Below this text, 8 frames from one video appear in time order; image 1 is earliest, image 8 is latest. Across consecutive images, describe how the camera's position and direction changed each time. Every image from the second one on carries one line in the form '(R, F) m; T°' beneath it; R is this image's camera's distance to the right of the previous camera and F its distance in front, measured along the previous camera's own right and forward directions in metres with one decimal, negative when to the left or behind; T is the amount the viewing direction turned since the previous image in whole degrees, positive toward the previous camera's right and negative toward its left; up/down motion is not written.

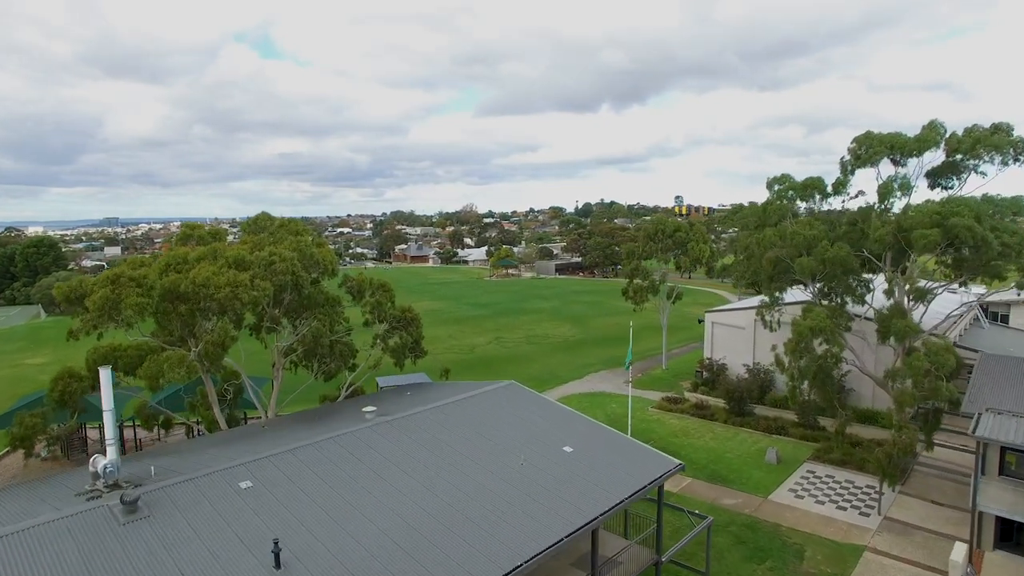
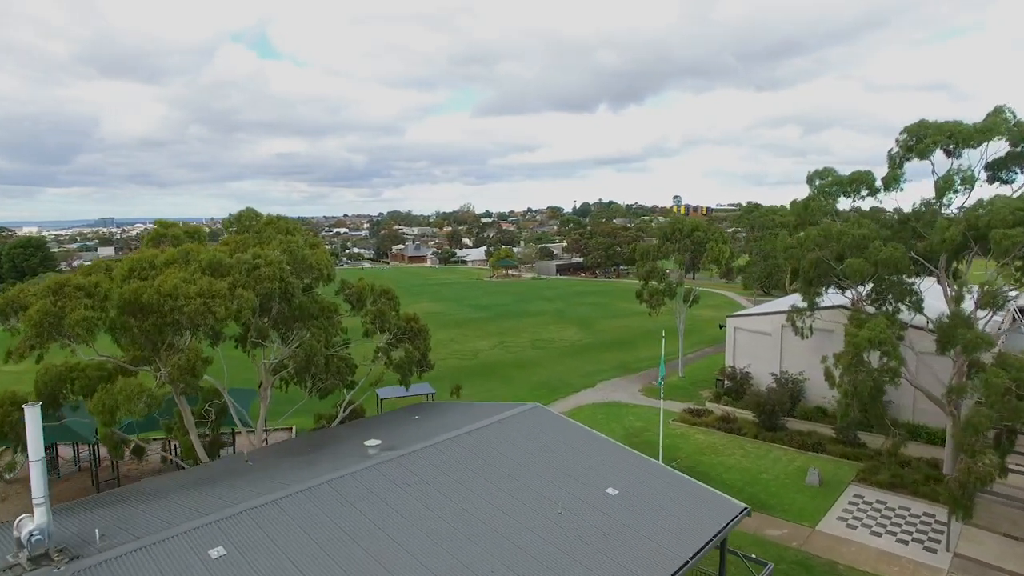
(-0.6, +2.3) m; 0°
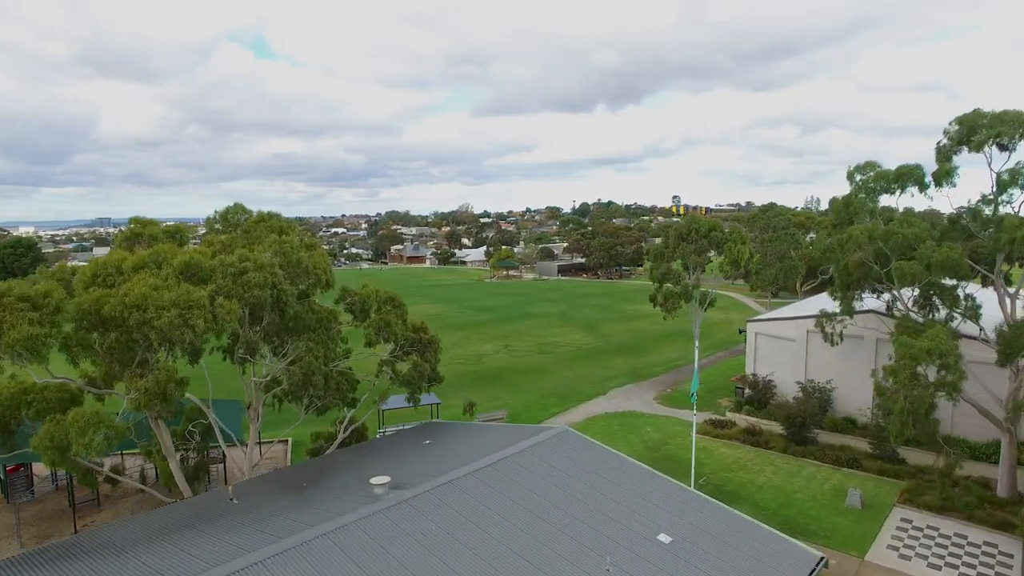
(-0.6, +1.8) m; 0°
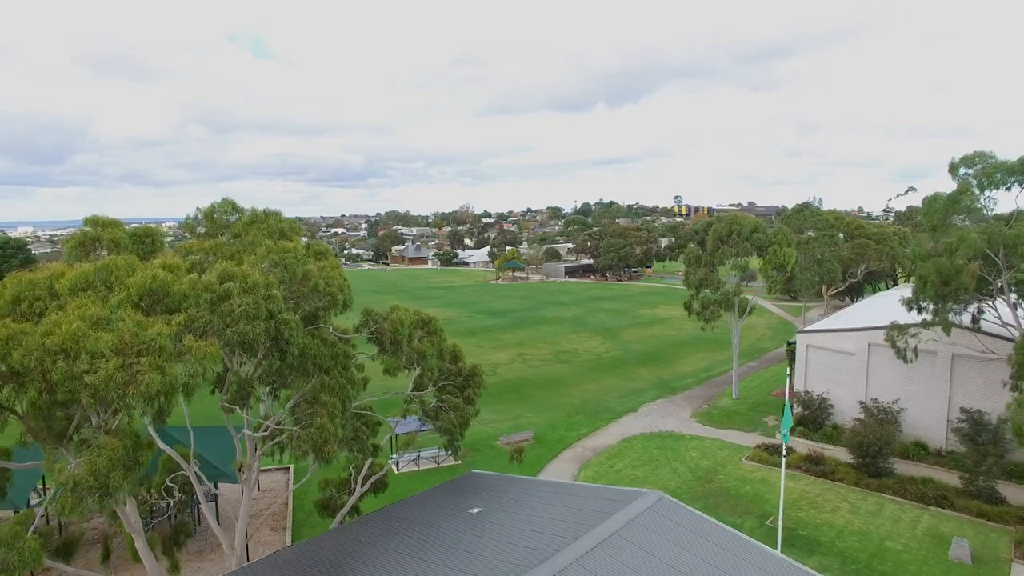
(-1.2, +3.1) m; 0°
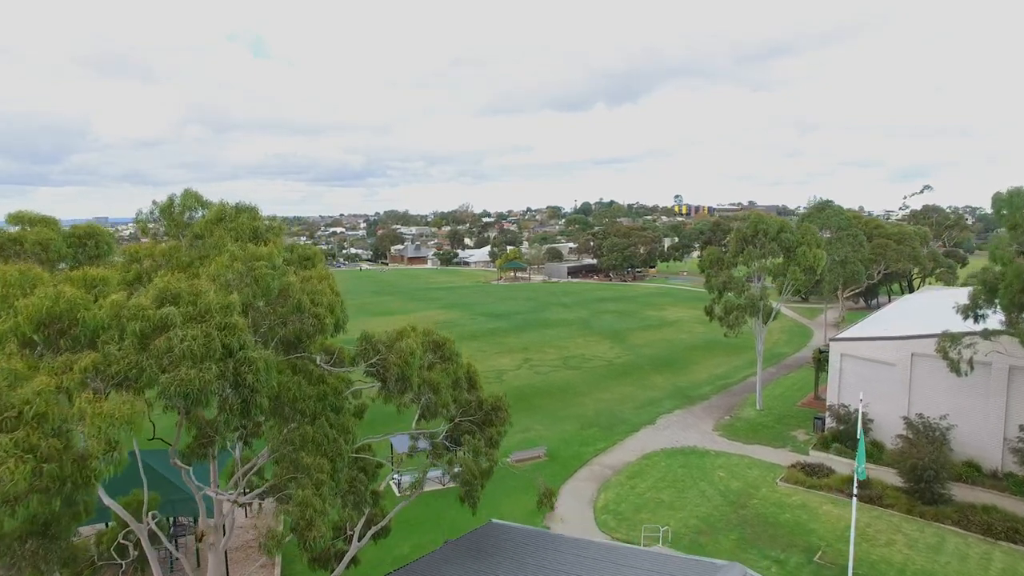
(-0.5, +2.2) m; 0°
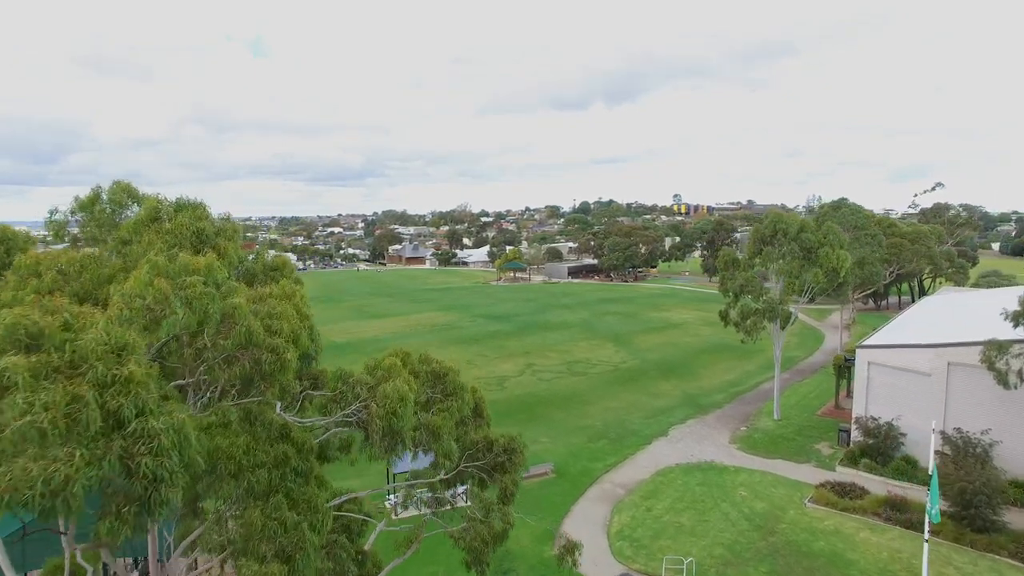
(-0.2, +1.8) m; 0°
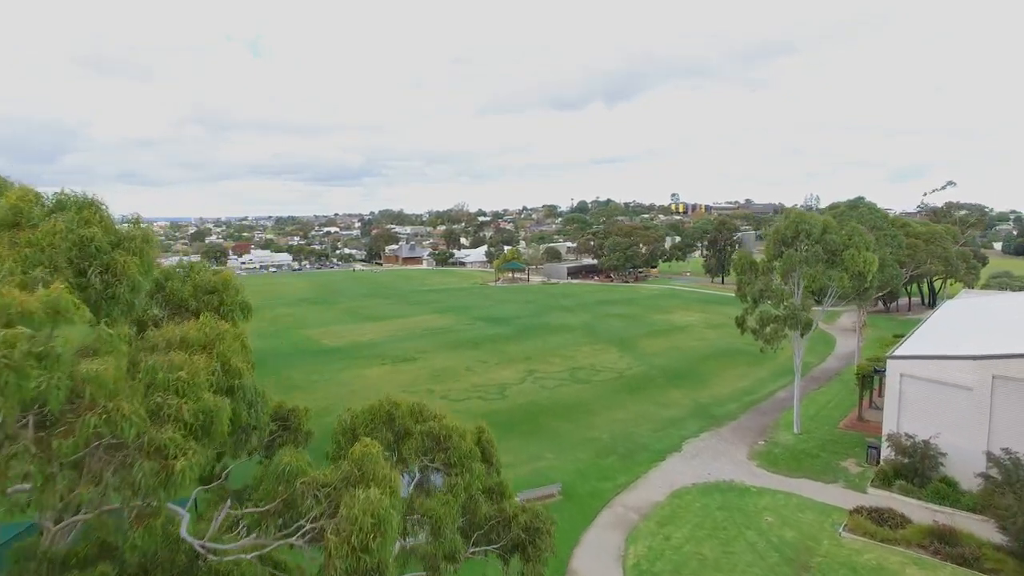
(-0.2, +2.0) m; 0°
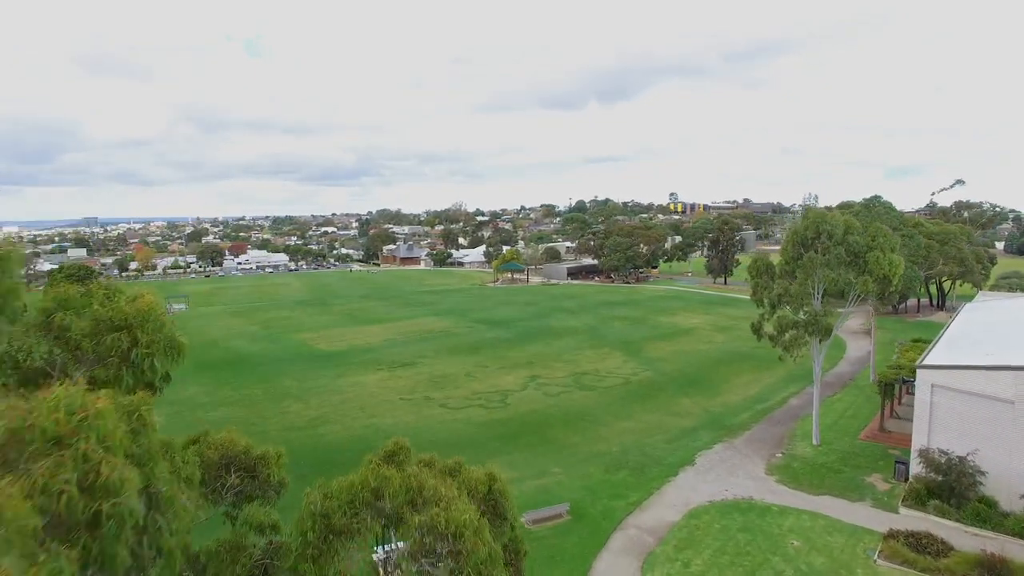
(-0.2, +1.6) m; 0°
